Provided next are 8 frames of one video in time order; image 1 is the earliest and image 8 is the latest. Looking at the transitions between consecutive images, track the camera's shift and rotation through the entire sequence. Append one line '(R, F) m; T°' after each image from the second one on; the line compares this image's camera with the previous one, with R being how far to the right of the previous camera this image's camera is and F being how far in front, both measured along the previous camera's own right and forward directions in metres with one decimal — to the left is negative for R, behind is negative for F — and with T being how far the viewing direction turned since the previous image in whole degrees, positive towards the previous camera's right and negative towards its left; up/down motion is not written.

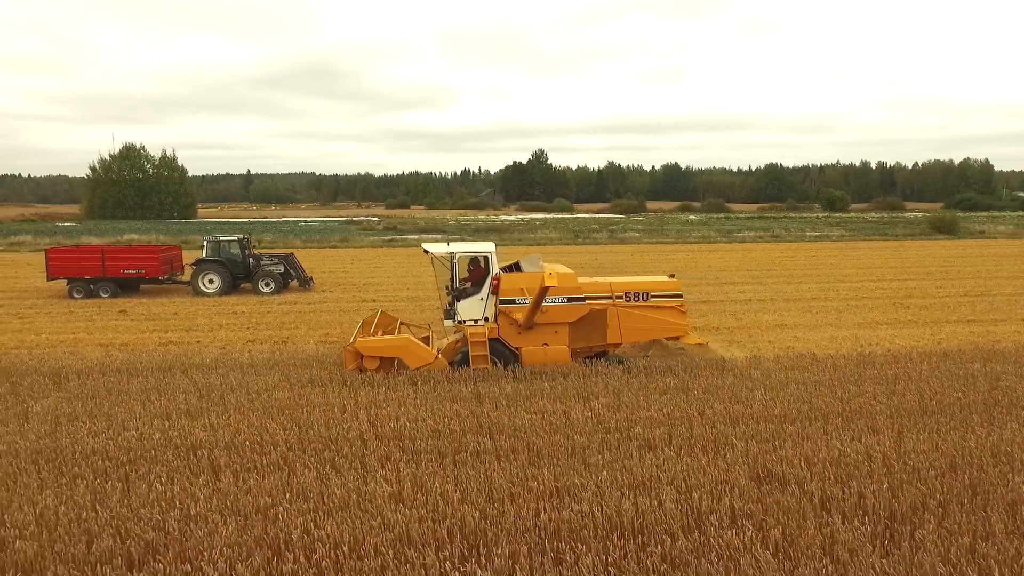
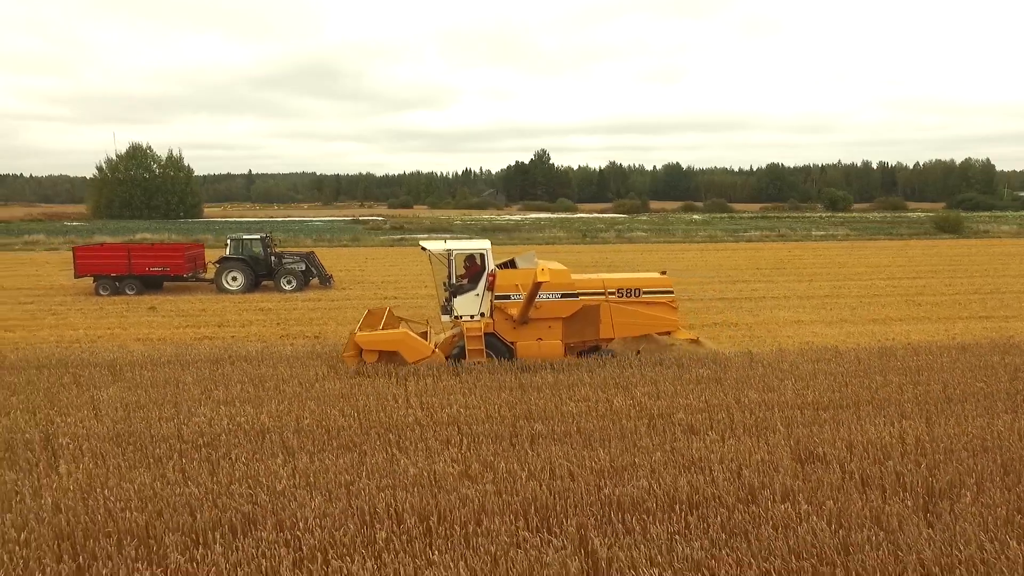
(-0.5, -0.3) m; 0°
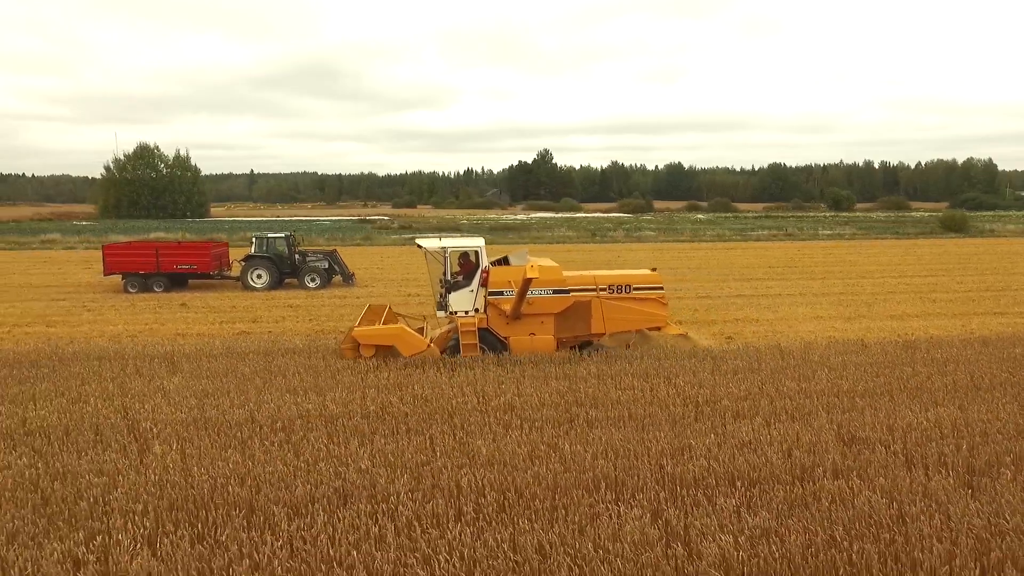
(-0.6, -0.3) m; 0°
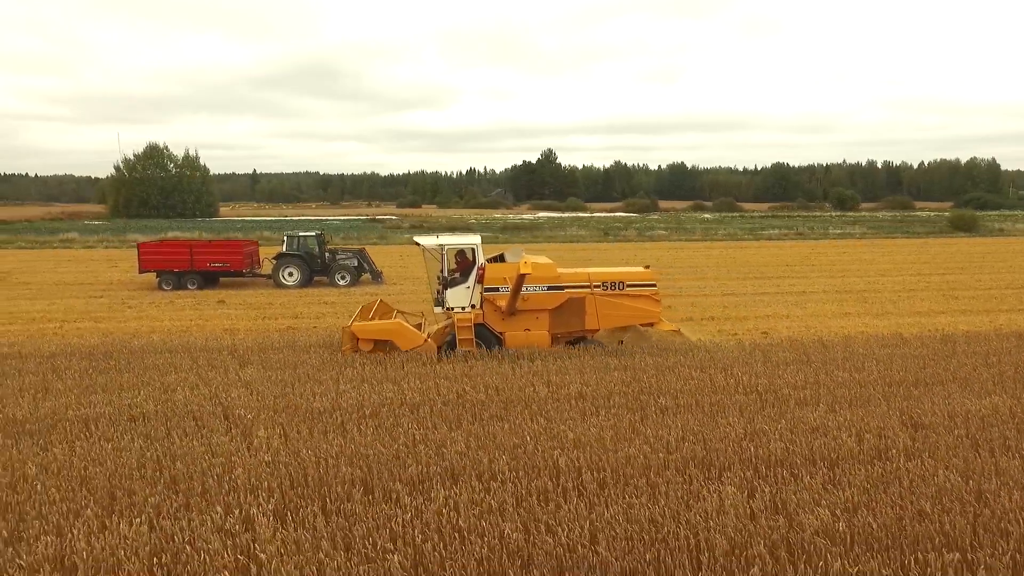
(-0.8, -0.3) m; 0°
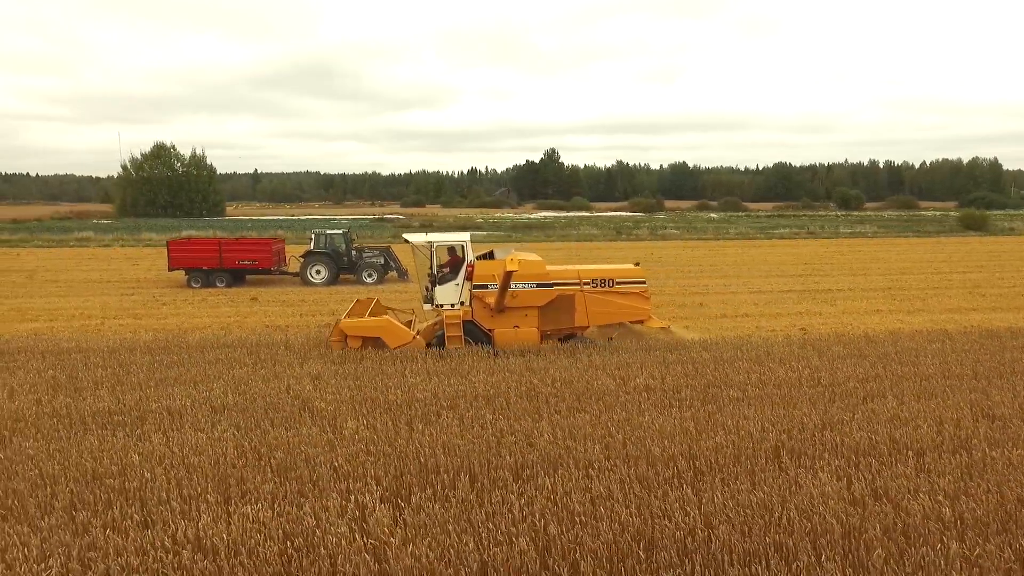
(-0.8, -0.1) m; 0°
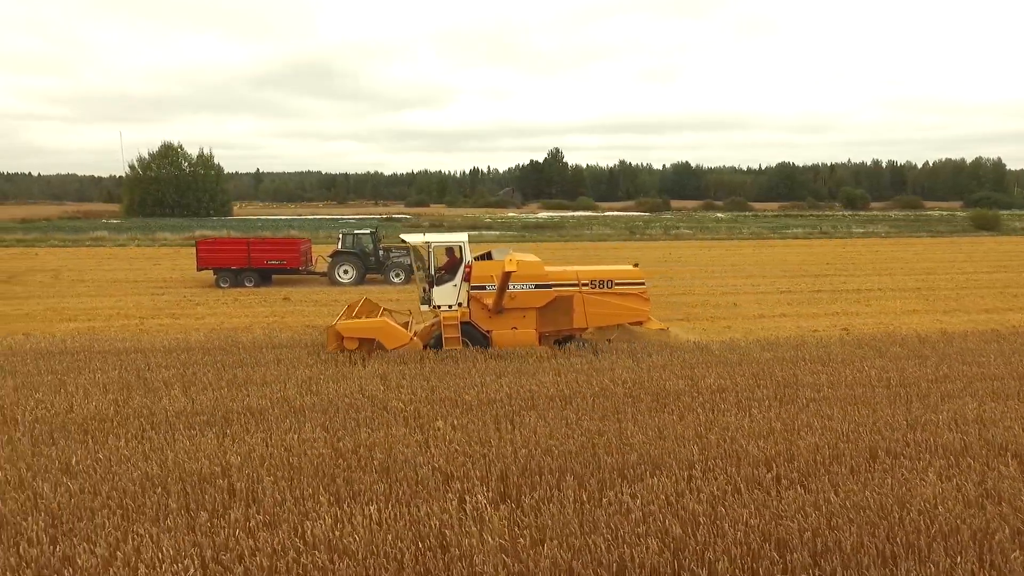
(-0.8, 0.0) m; 0°
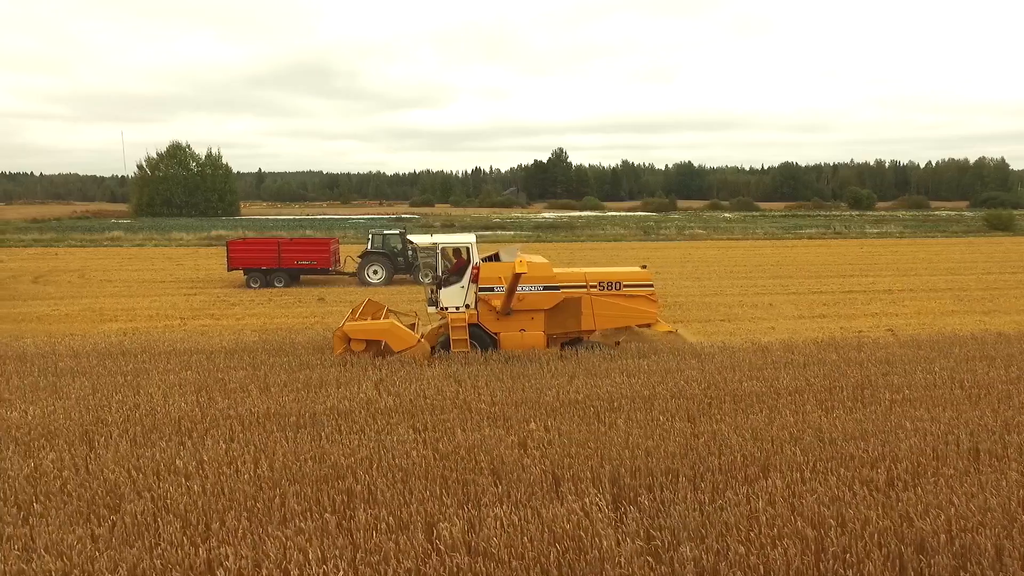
(-0.9, 0.0) m; 0°
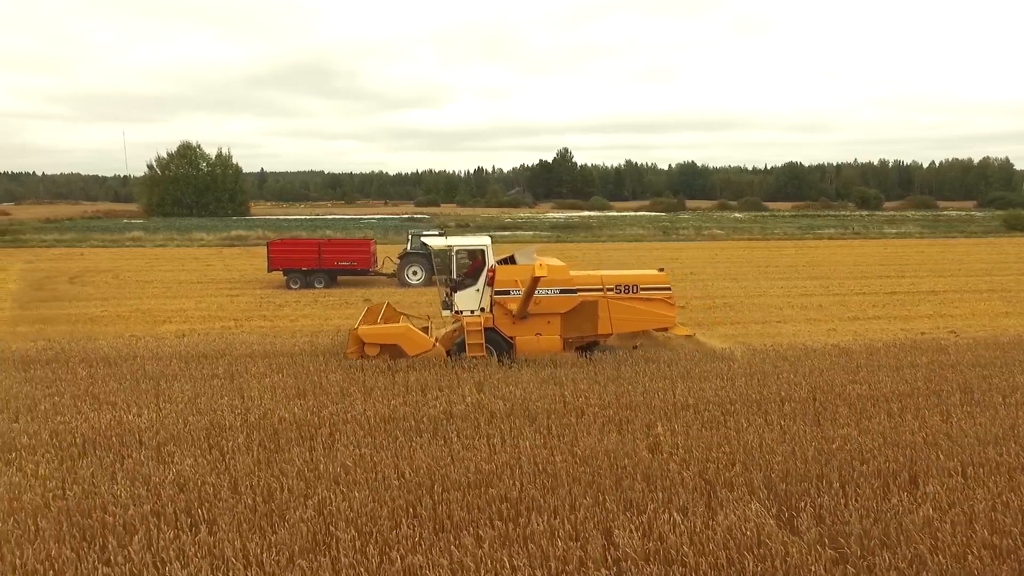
(-1.2, +0.1) m; 0°
